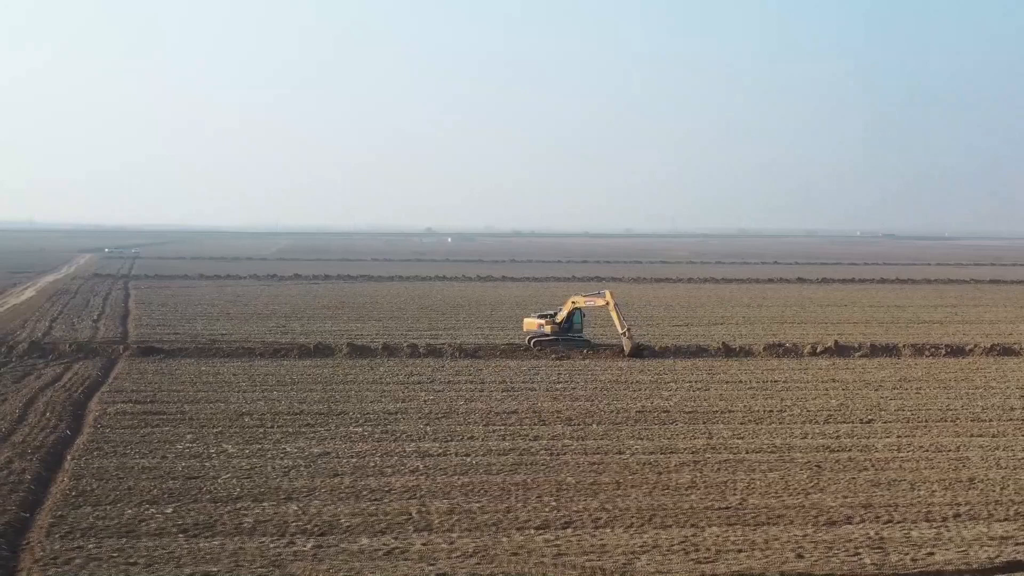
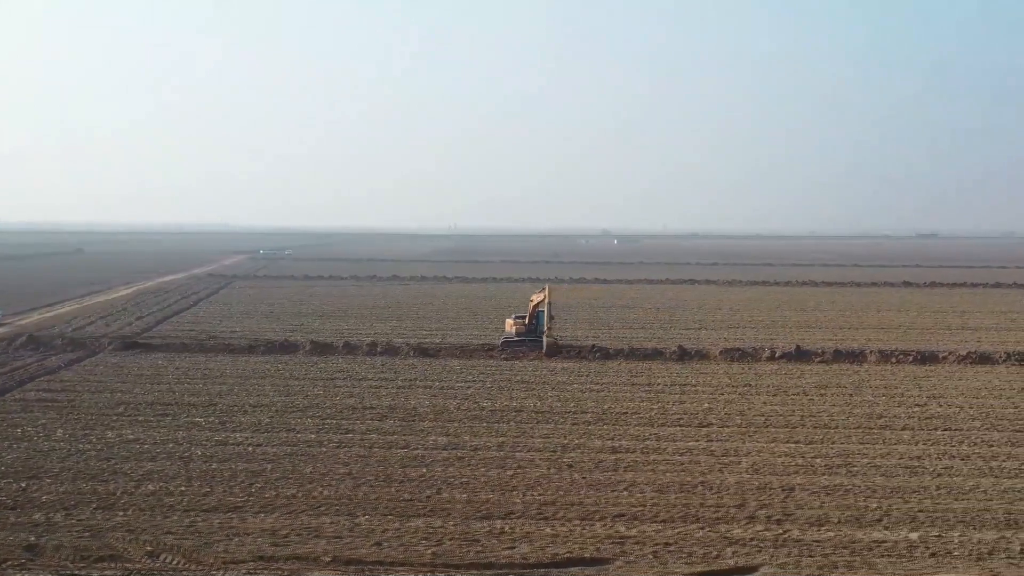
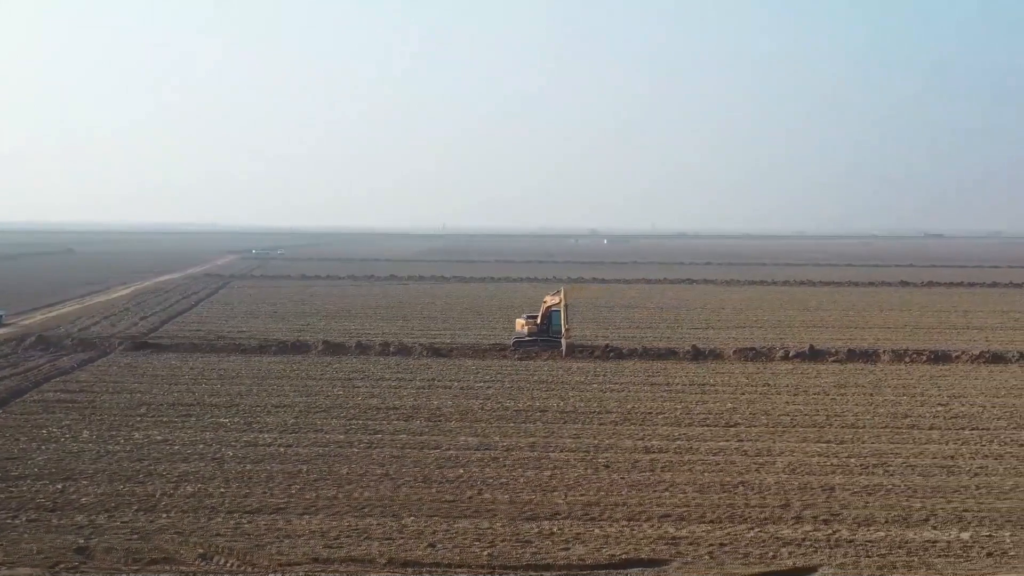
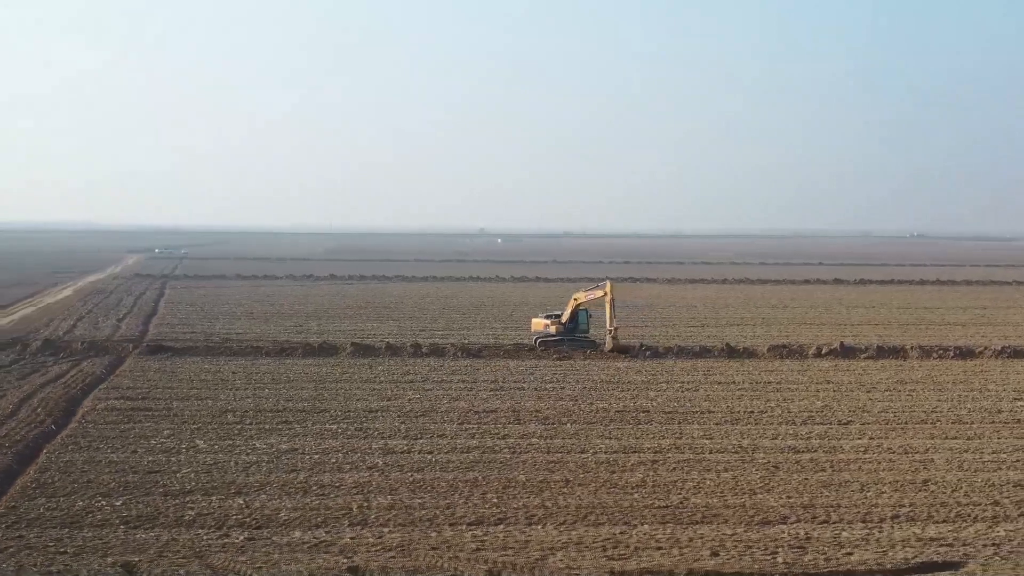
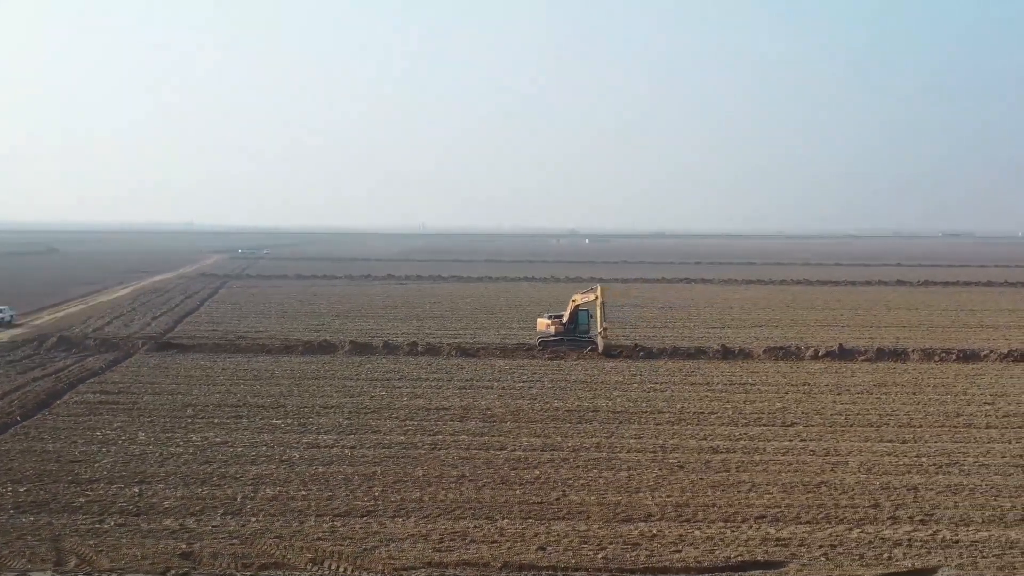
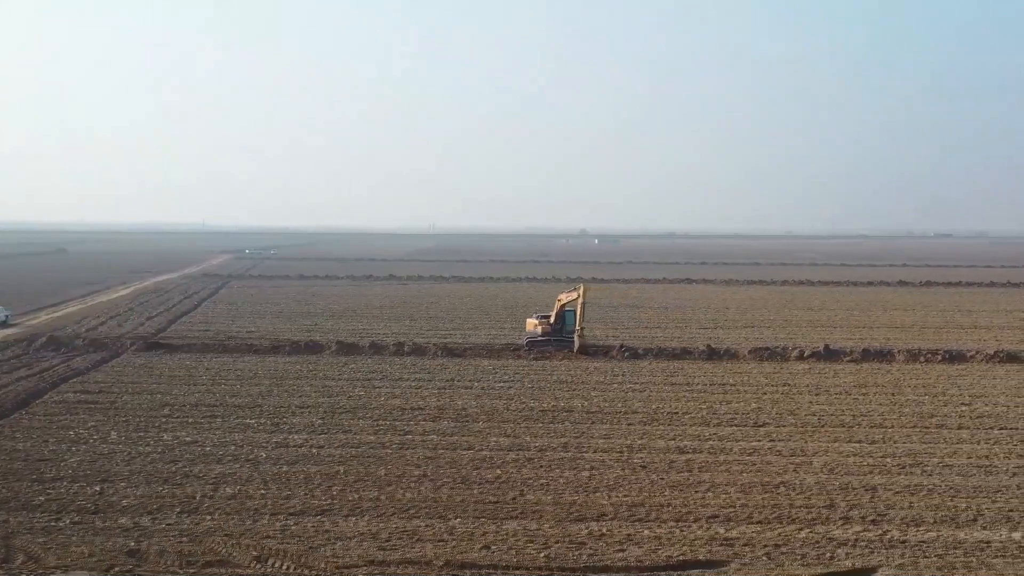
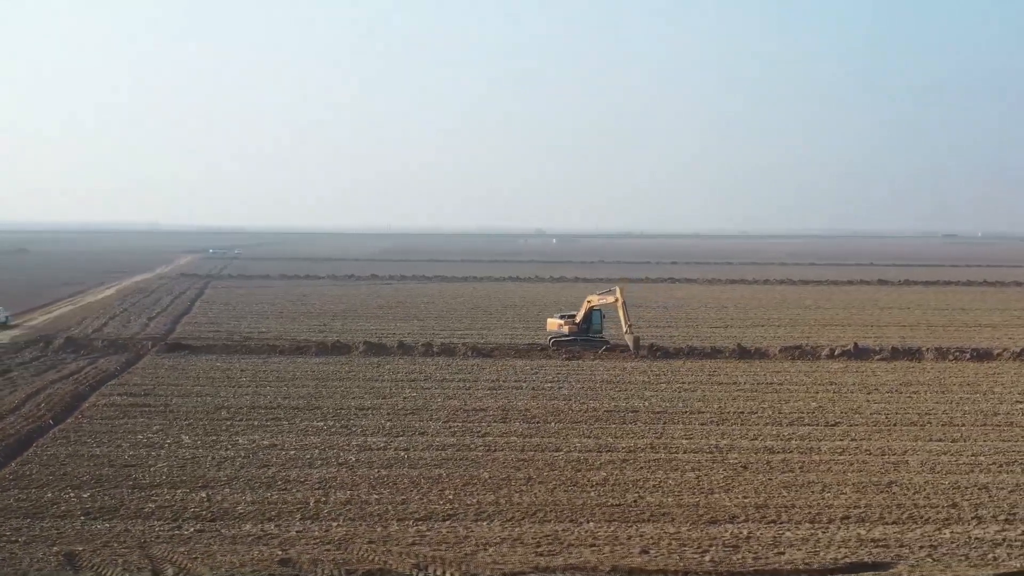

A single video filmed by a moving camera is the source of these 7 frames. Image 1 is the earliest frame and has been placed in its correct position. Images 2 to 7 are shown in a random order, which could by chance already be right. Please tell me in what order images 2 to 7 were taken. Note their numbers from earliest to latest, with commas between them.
4, 7, 5, 6, 3, 2
